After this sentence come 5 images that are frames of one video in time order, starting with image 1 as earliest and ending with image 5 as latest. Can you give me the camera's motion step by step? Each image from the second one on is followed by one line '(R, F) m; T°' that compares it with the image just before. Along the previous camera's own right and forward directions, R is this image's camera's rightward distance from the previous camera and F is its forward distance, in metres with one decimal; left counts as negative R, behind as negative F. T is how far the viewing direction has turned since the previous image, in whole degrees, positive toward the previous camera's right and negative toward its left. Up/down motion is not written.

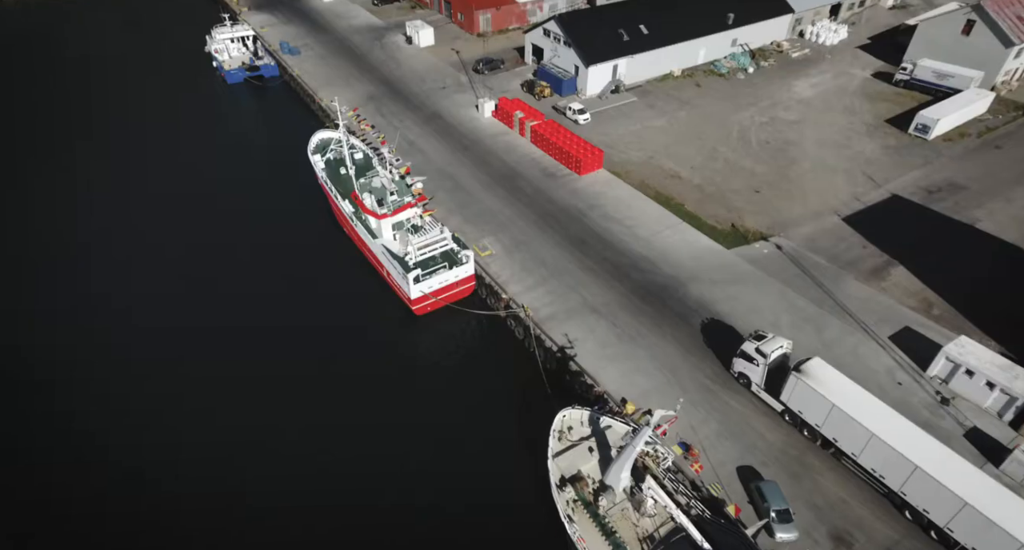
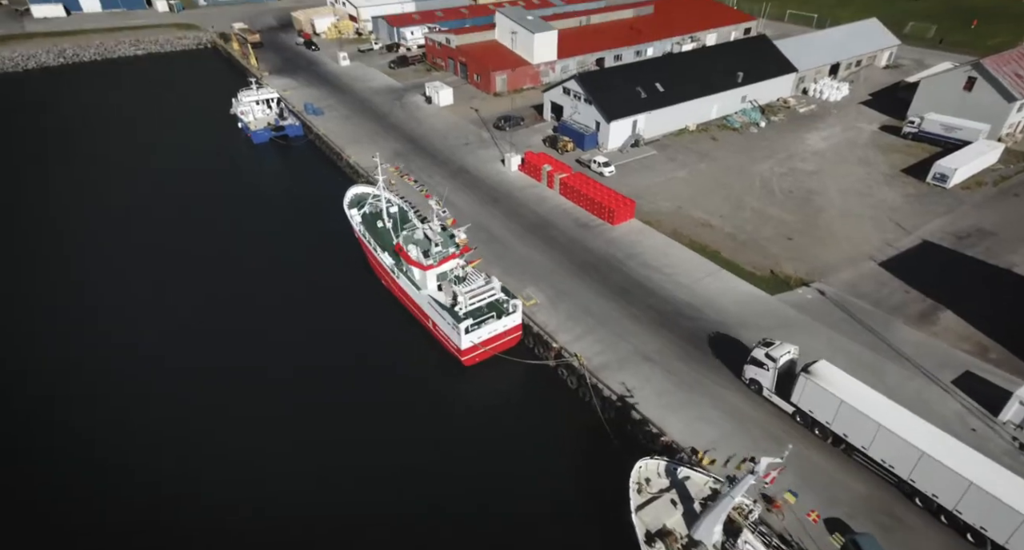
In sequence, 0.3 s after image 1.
(-1.1, +0.2) m; 0°
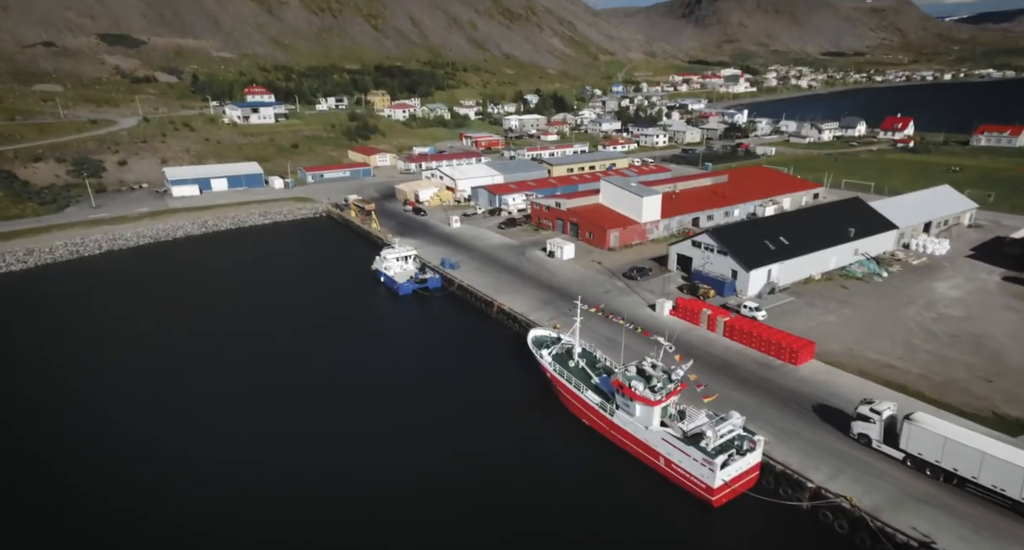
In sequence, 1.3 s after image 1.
(-4.1, -0.3) m; -5°
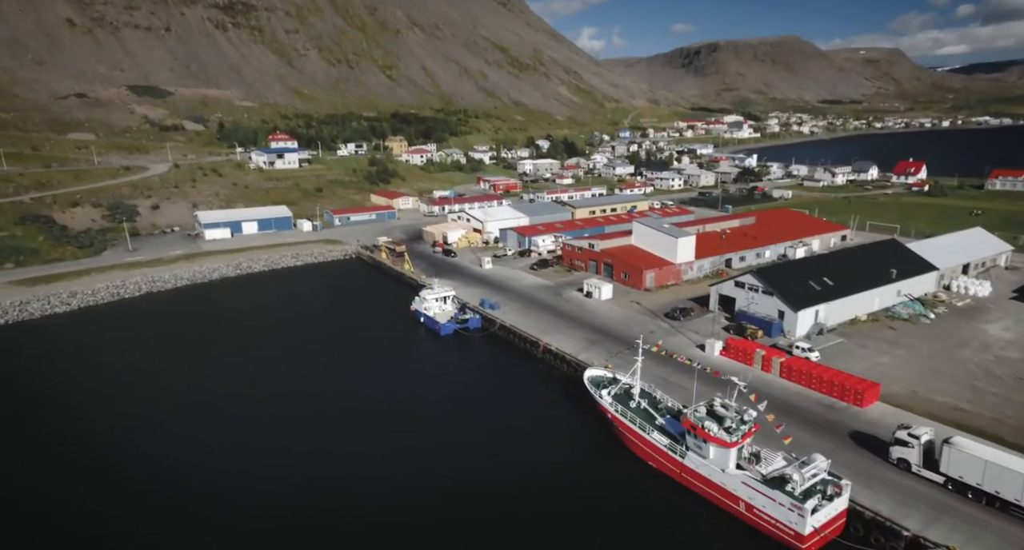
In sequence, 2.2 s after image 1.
(-1.3, 0.0) m; -2°
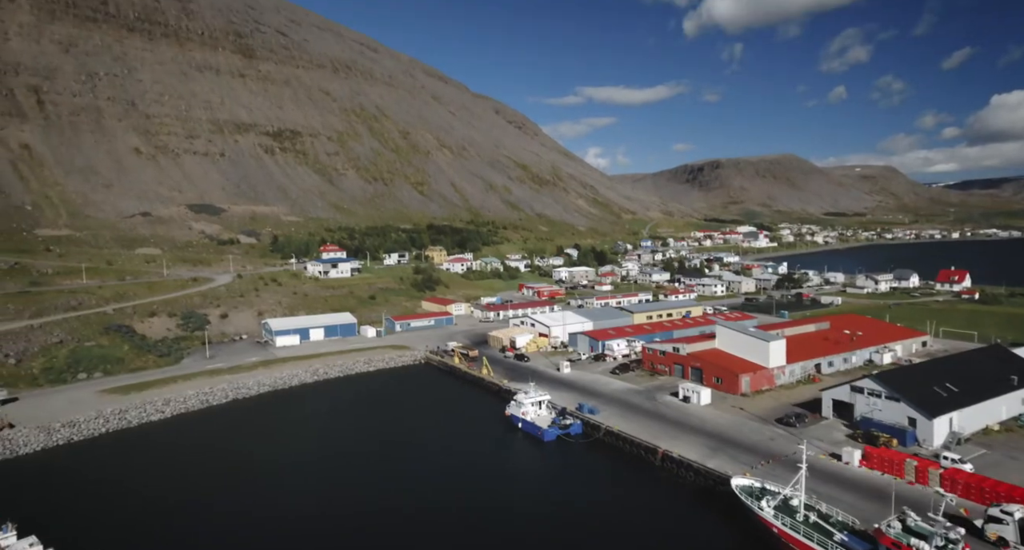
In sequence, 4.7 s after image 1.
(-3.0, -0.1) m; -4°
